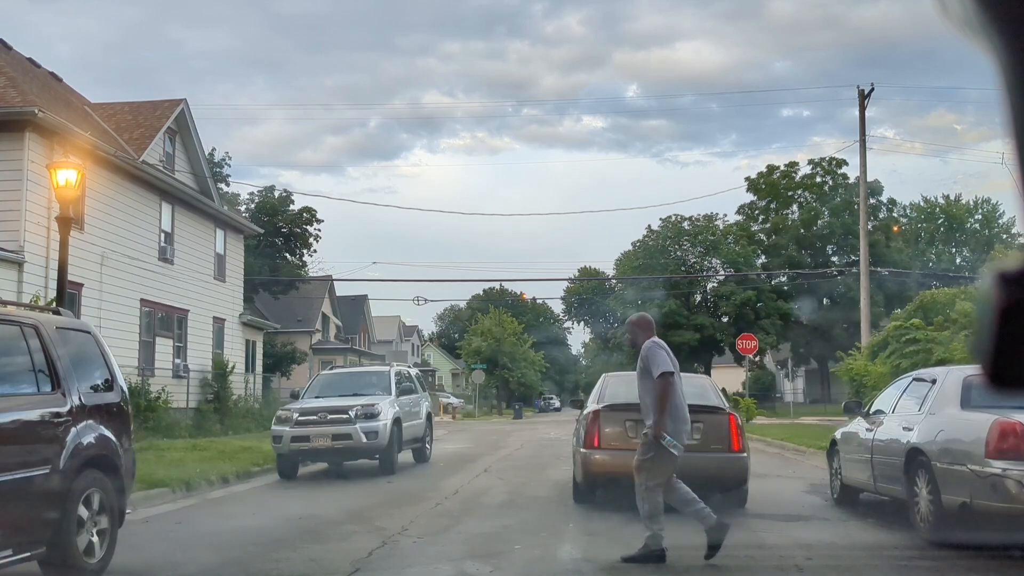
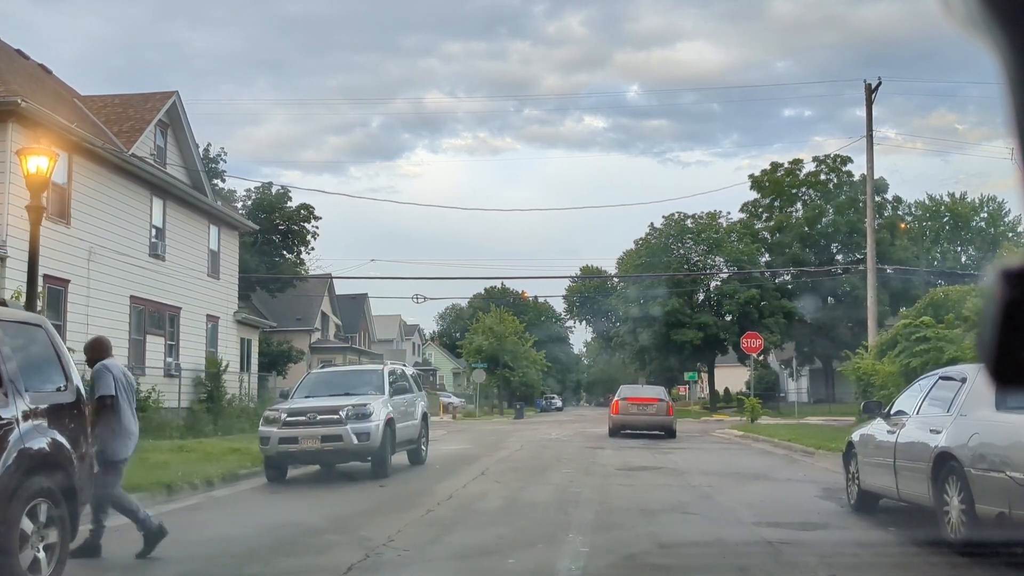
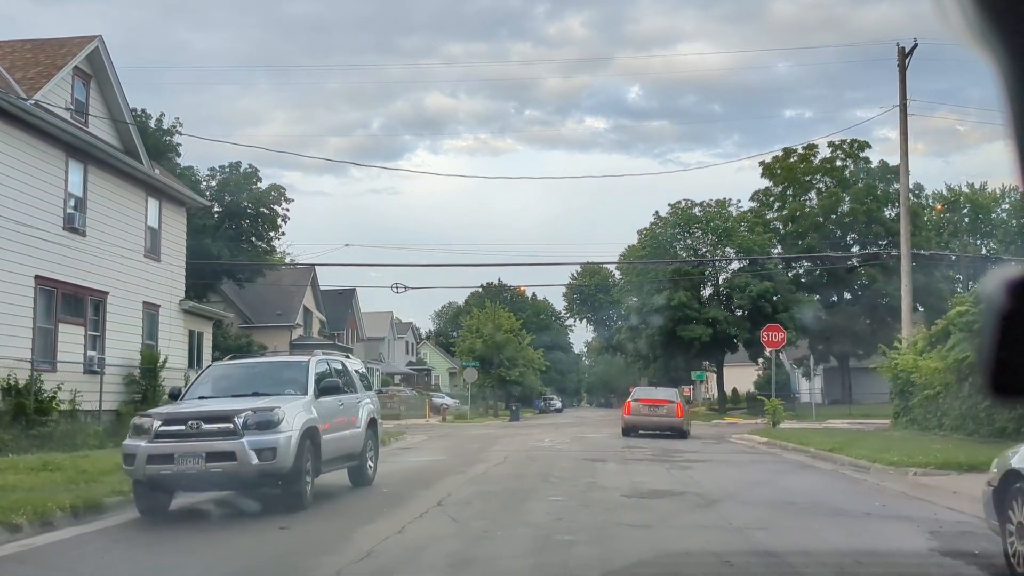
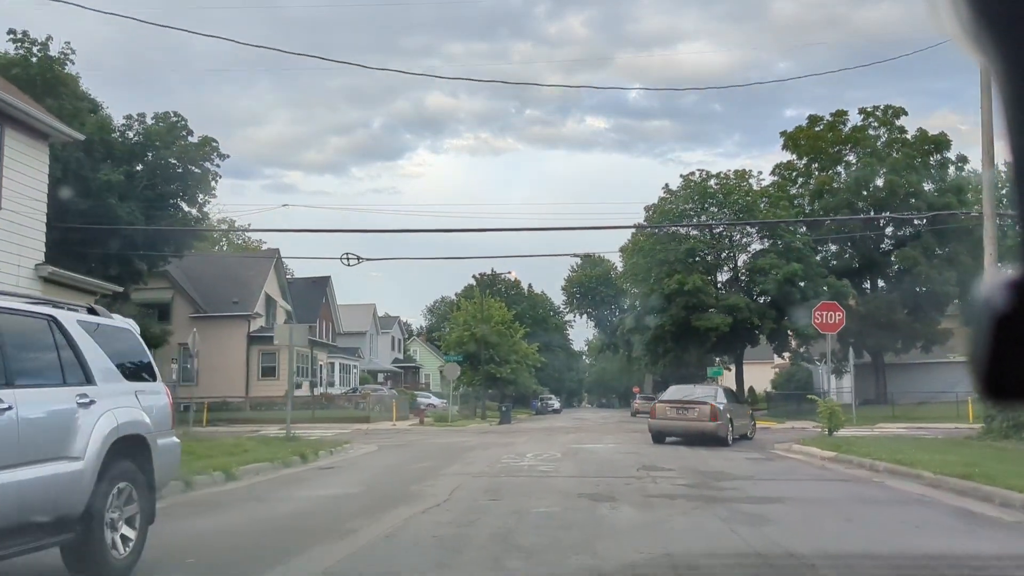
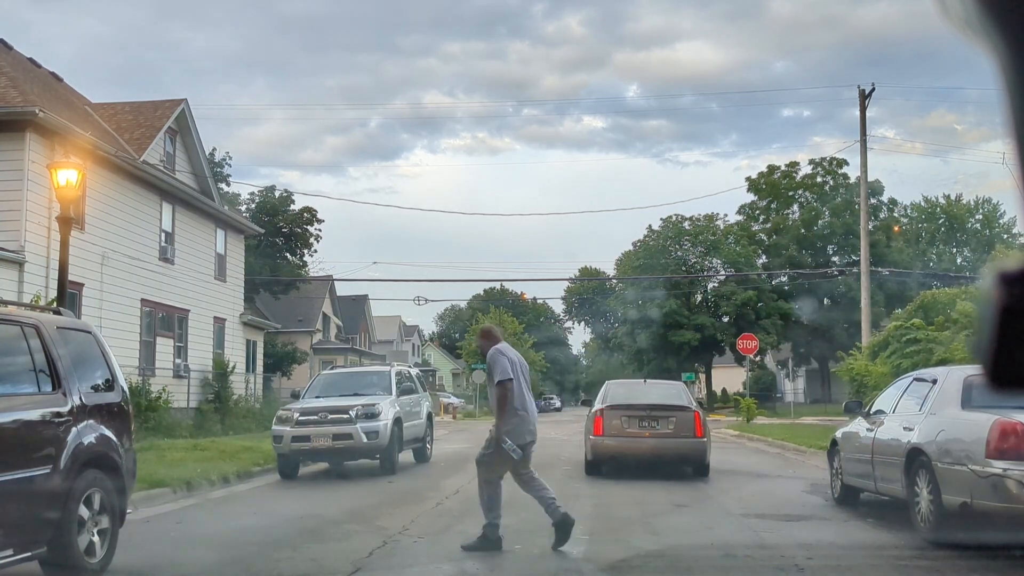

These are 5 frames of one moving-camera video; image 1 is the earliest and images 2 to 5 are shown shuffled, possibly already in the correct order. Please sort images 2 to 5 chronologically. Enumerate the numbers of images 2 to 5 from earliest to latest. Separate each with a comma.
5, 2, 3, 4
